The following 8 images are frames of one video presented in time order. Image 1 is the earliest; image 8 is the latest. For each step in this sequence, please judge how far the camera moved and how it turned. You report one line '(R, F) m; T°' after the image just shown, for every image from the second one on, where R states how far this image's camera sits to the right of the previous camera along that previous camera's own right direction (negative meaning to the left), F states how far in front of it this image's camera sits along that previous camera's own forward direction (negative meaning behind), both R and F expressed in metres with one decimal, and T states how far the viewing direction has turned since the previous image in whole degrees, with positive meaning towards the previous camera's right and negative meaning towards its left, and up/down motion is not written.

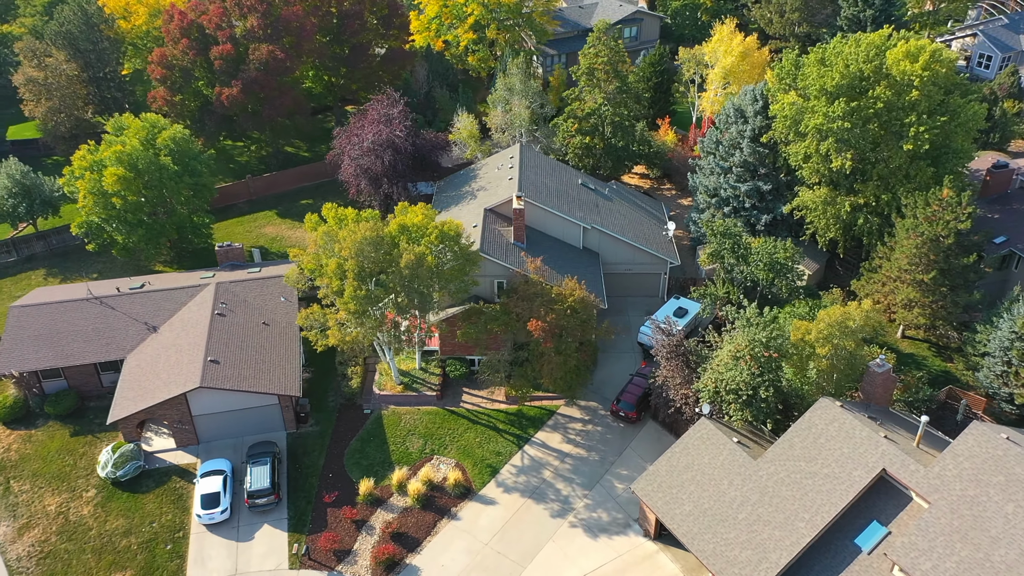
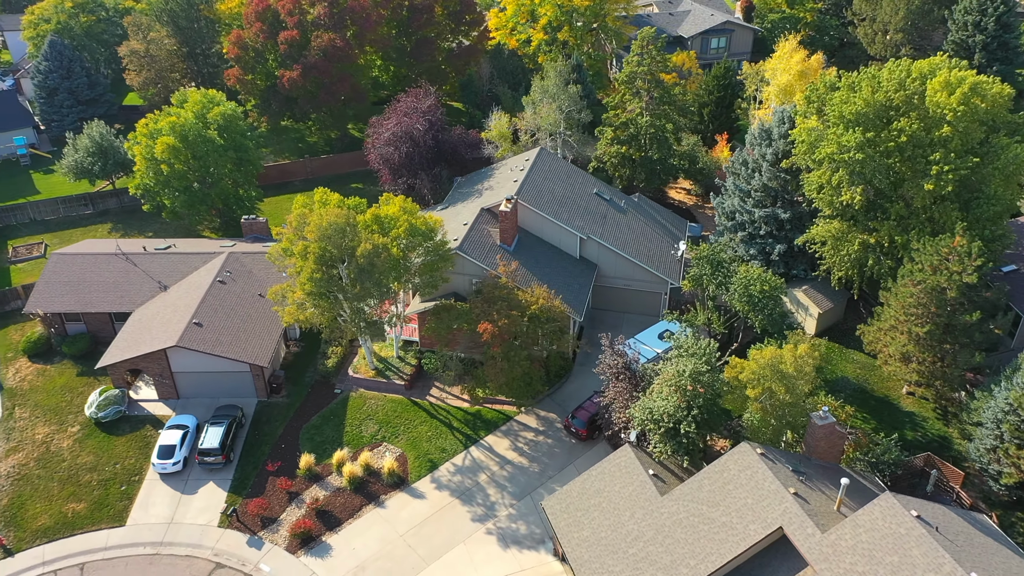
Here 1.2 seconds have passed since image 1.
(+6.7, +0.7) m; -10°
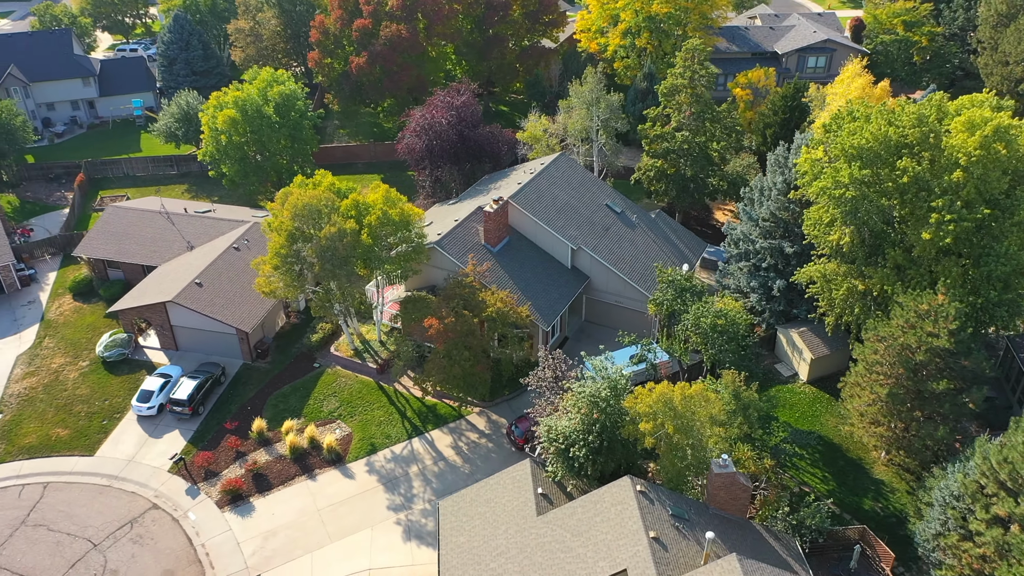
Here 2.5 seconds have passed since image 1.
(+7.3, +0.8) m; -11°
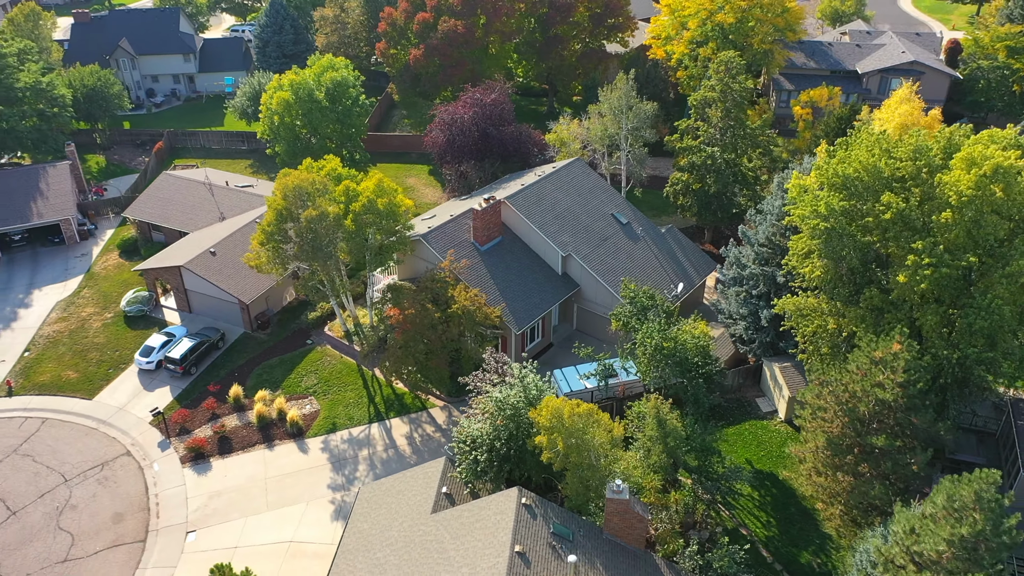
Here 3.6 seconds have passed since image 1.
(+6.0, +0.6) m; -9°
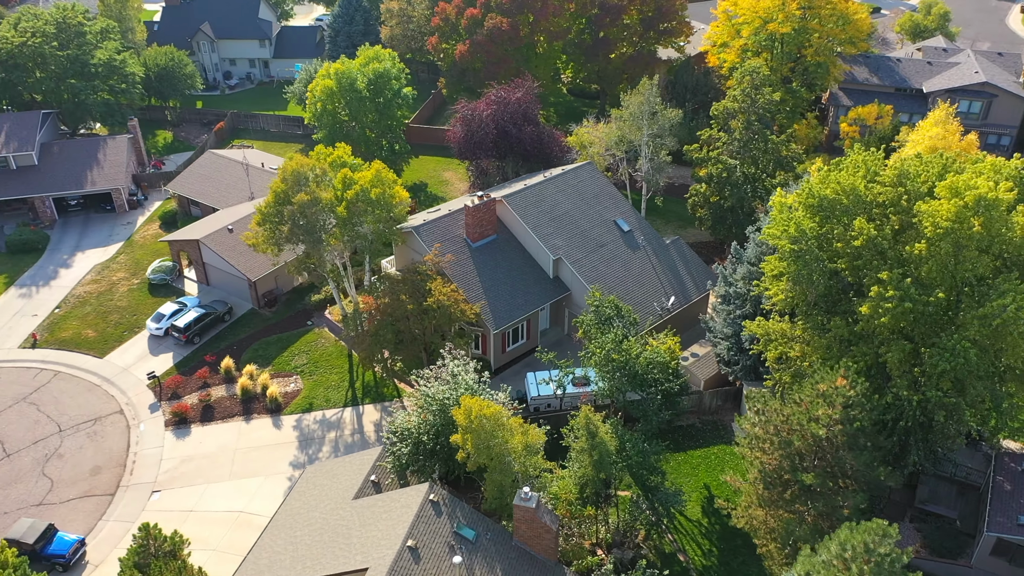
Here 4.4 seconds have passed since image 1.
(+4.7, +0.4) m; -7°
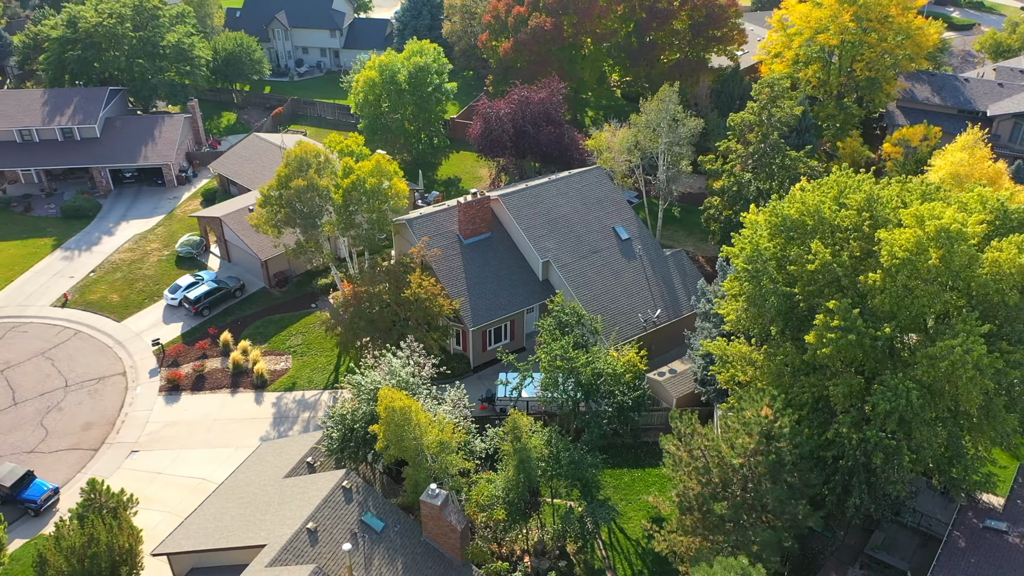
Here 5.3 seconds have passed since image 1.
(+4.6, +0.4) m; -7°
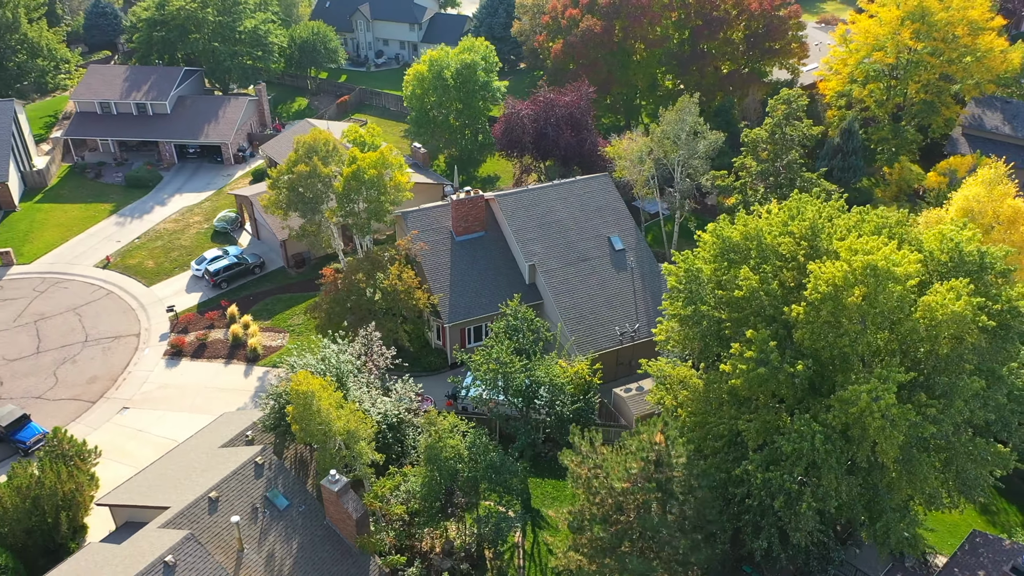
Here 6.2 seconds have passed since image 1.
(+5.3, +0.4) m; -8°
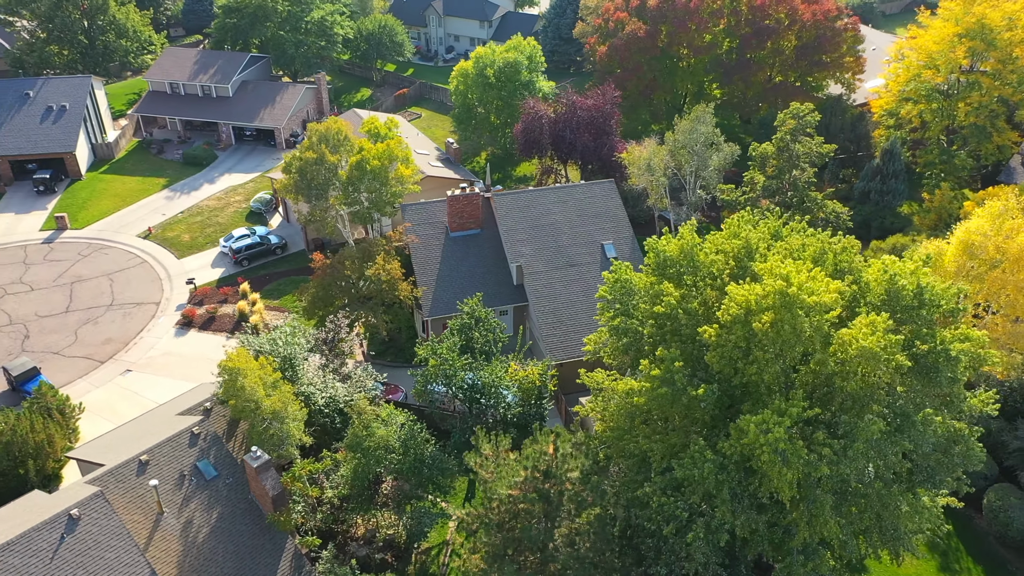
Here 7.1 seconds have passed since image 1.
(+4.7, +0.4) m; -7°
